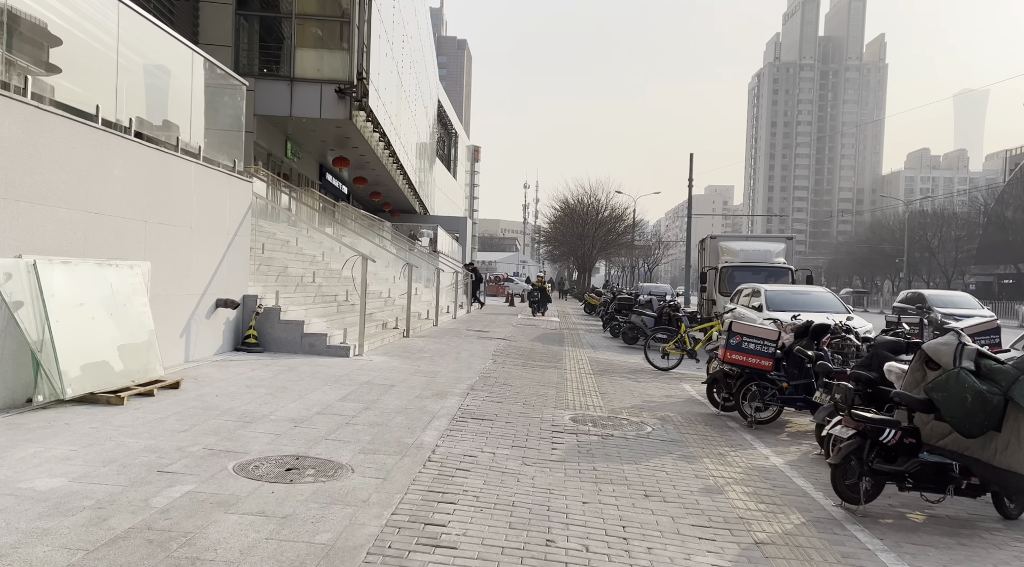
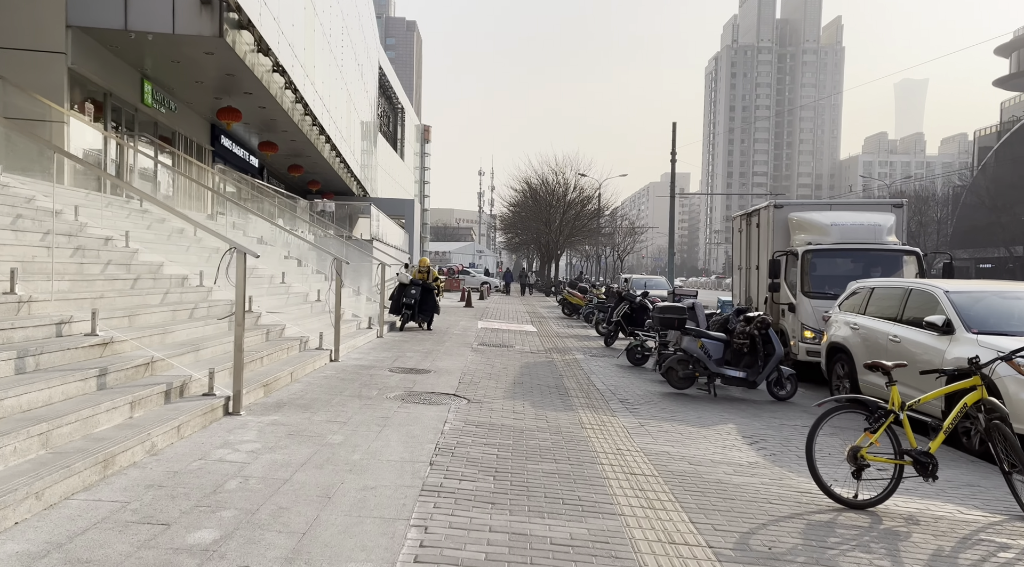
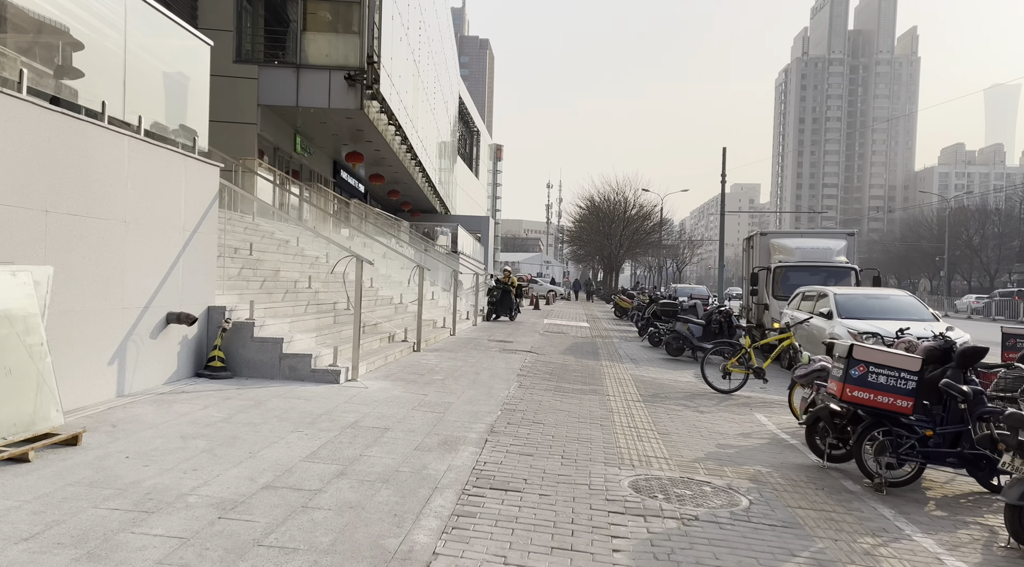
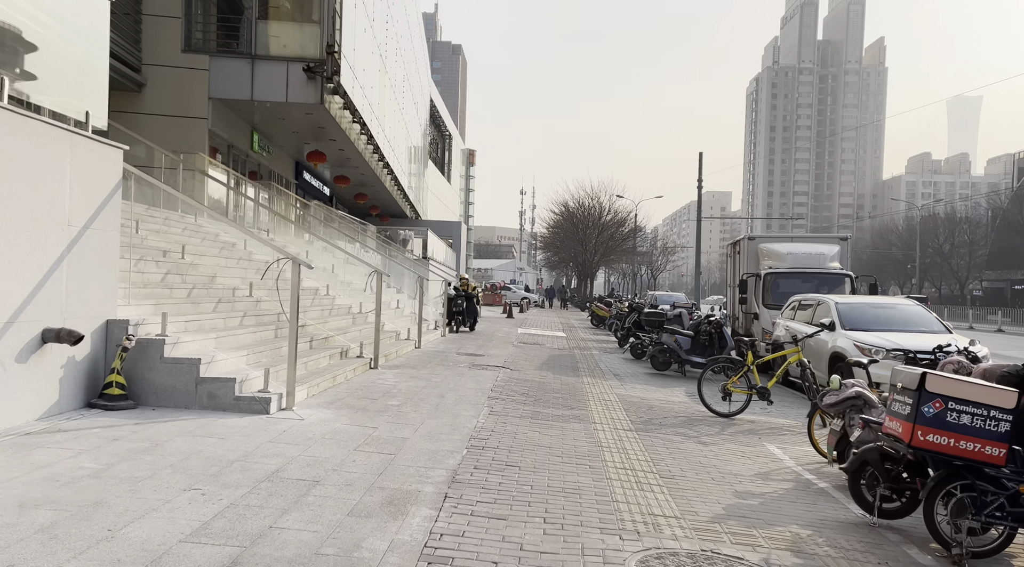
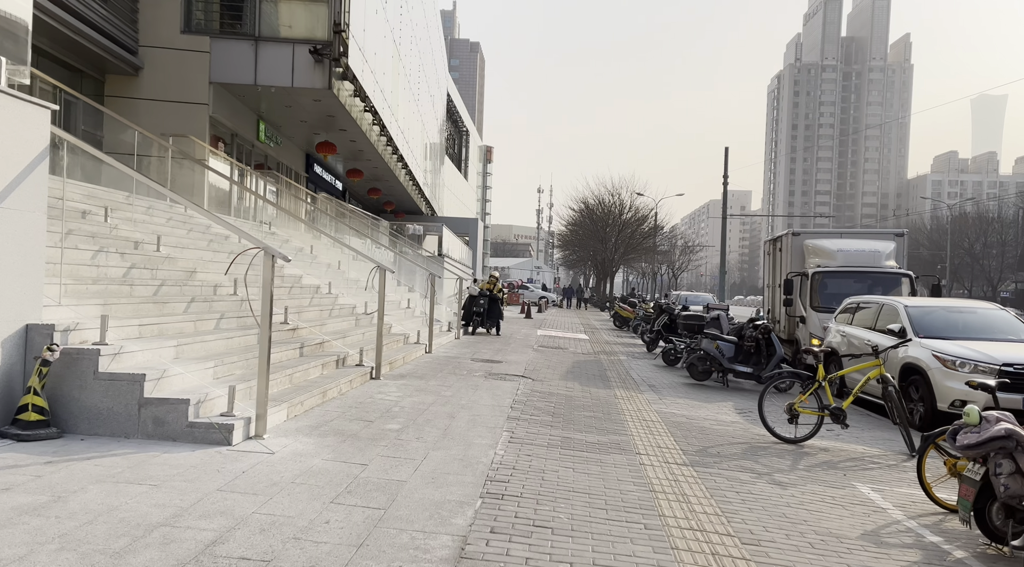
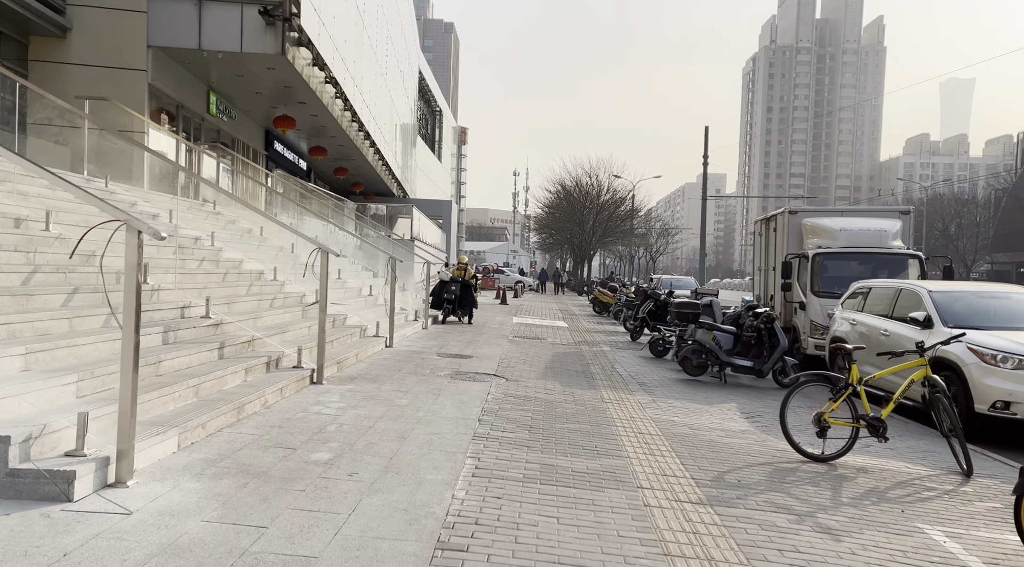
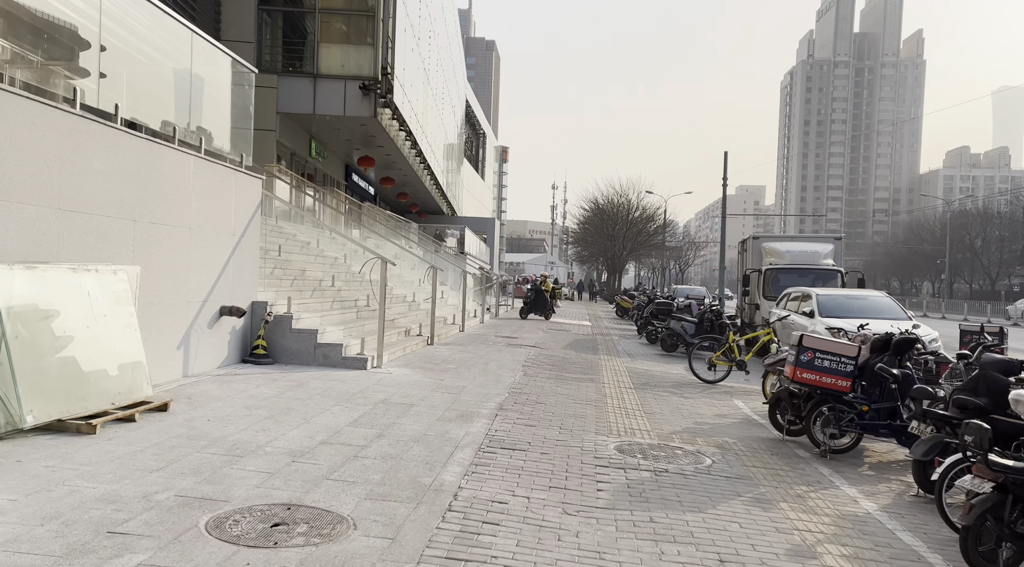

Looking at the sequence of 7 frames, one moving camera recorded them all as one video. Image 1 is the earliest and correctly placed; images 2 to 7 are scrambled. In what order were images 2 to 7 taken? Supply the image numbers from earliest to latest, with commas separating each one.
7, 3, 4, 5, 6, 2
